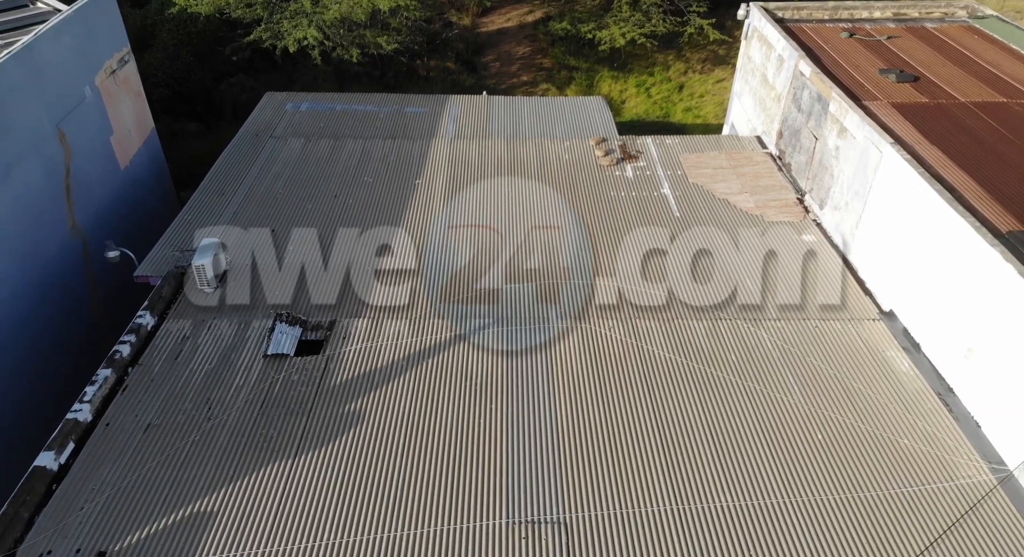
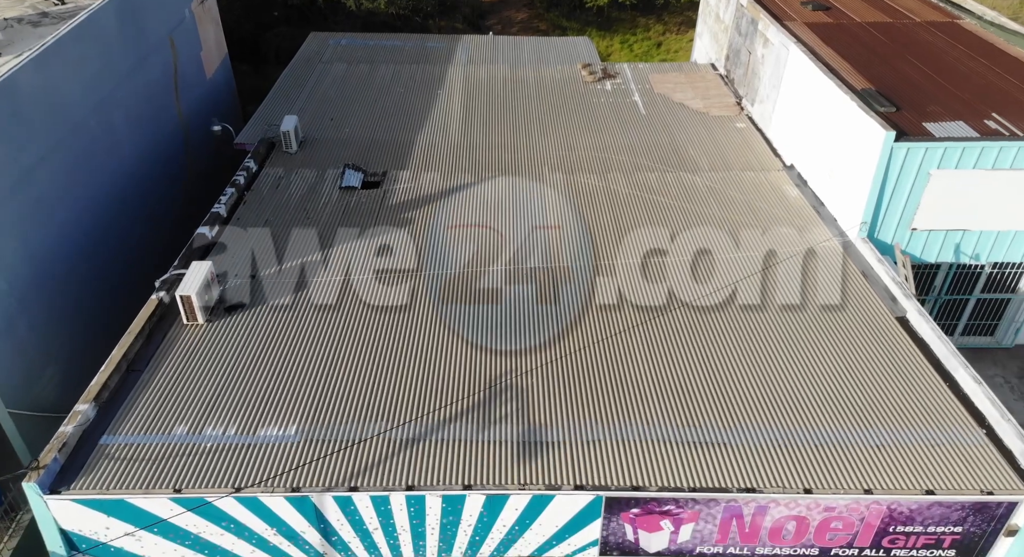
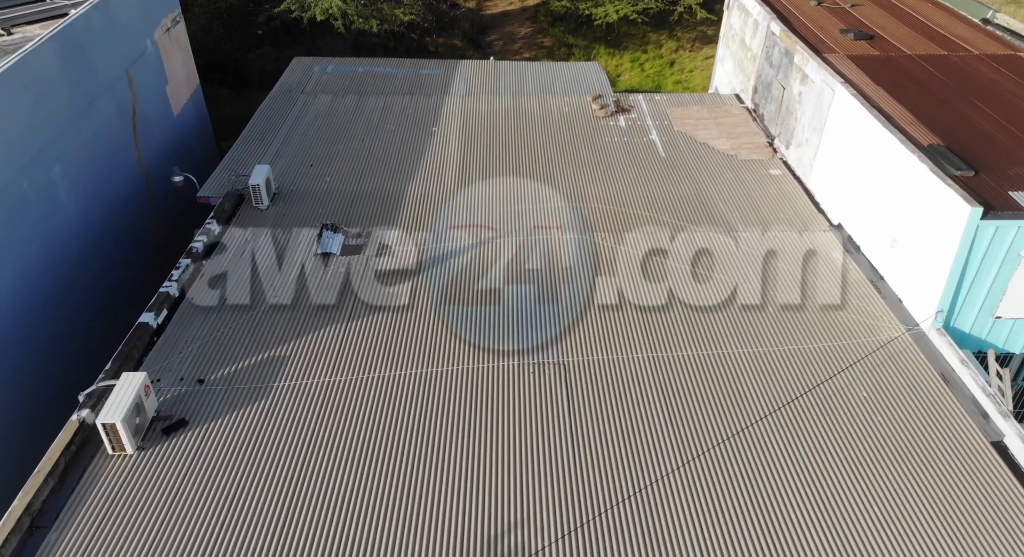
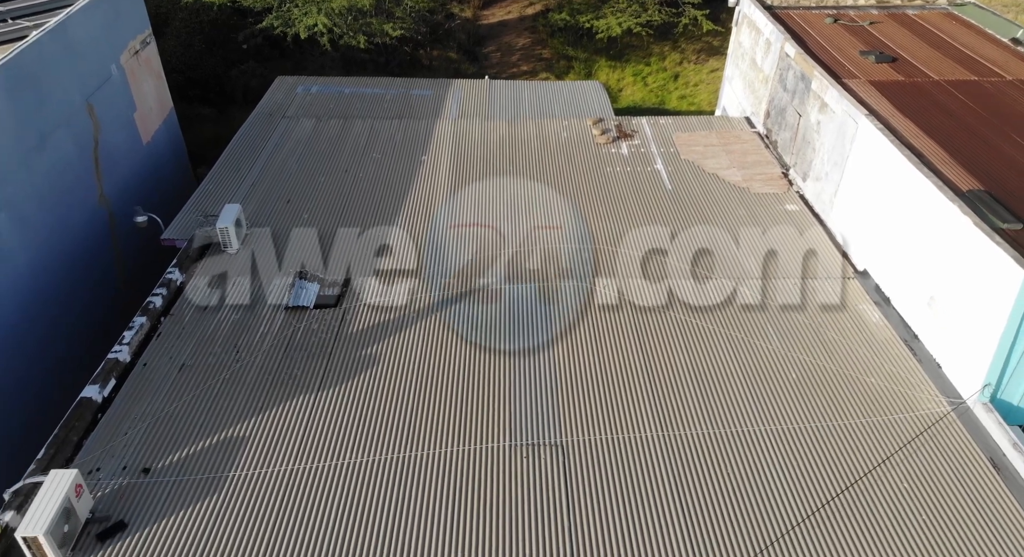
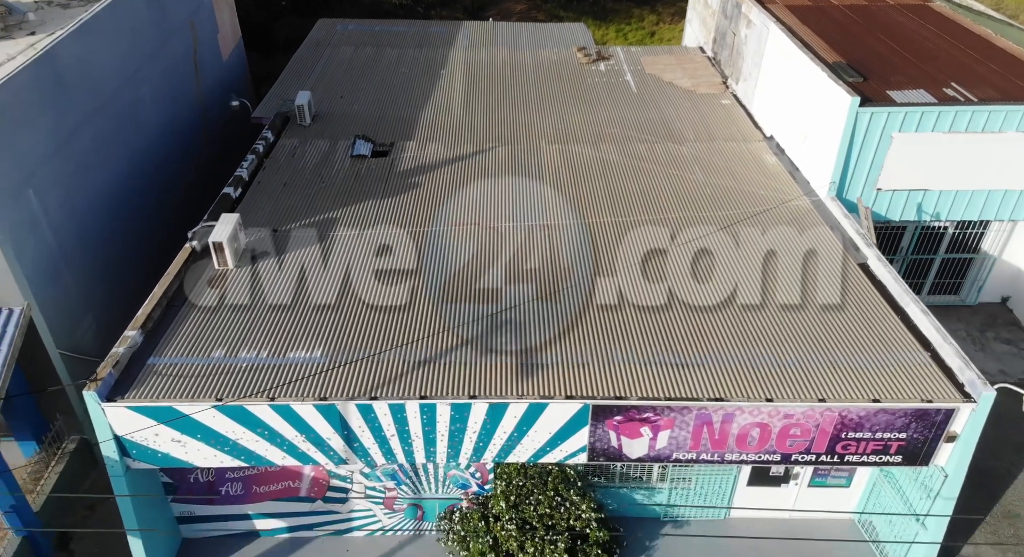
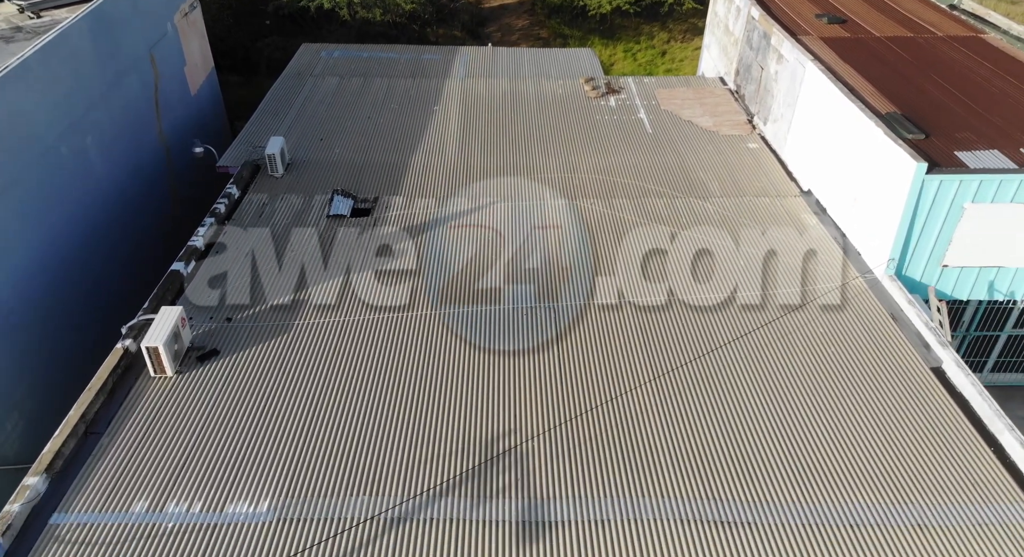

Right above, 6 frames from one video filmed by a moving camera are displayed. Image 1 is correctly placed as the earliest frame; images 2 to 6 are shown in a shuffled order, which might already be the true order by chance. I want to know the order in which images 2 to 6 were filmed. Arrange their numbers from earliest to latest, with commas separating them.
4, 3, 6, 2, 5
